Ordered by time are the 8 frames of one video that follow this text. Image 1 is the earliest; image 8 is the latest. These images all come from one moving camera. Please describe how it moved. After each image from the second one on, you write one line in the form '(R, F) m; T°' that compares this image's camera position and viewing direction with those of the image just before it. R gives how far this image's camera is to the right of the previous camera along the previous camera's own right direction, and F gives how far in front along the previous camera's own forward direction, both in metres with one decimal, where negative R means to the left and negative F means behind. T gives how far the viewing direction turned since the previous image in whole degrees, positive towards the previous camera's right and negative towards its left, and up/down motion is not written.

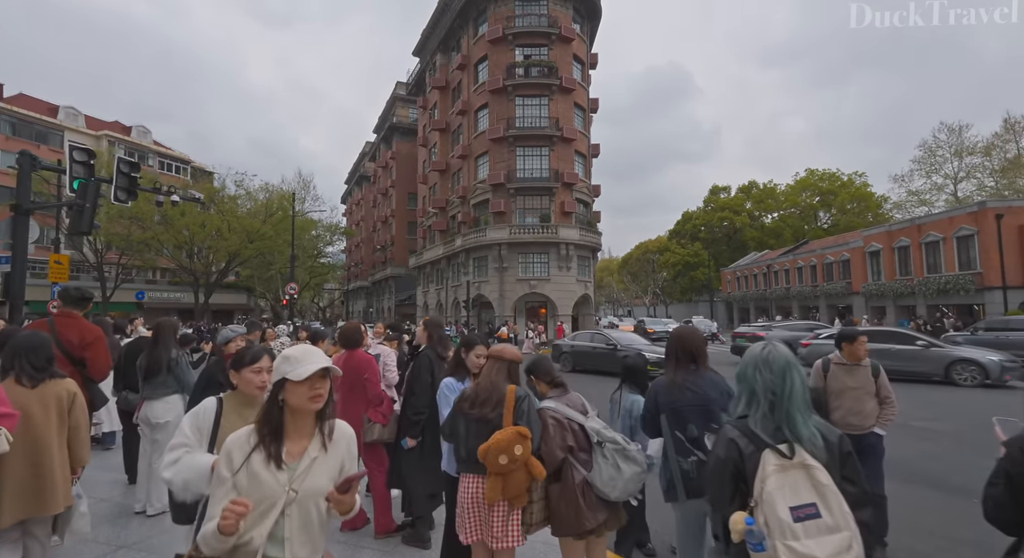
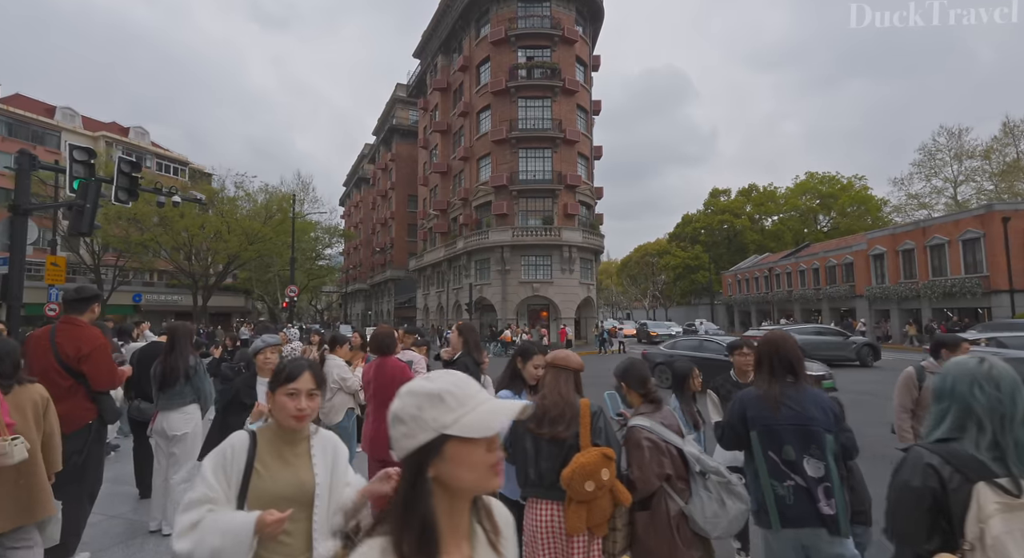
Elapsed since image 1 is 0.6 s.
(-0.4, +0.3) m; 0°
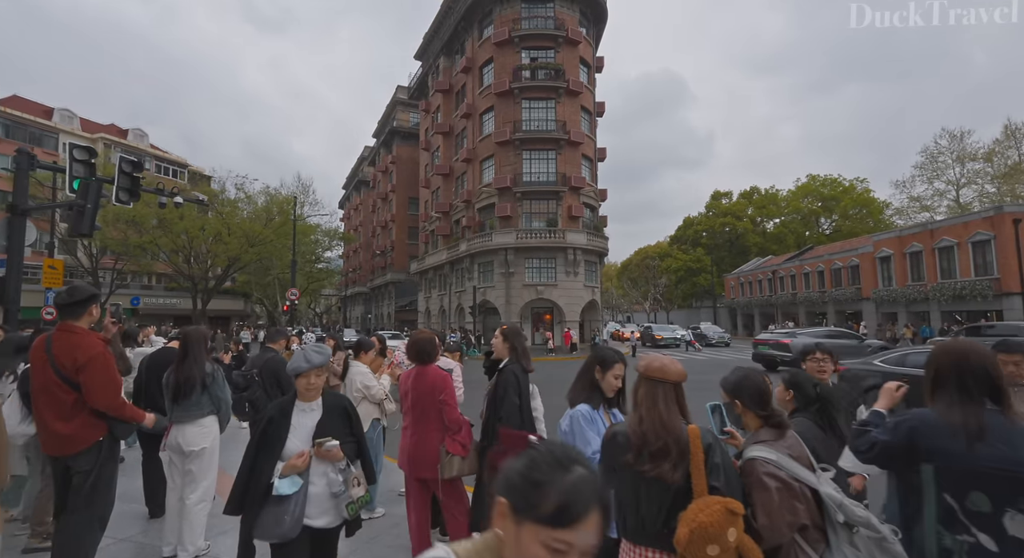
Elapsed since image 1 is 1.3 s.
(-0.4, +0.4) m; 0°
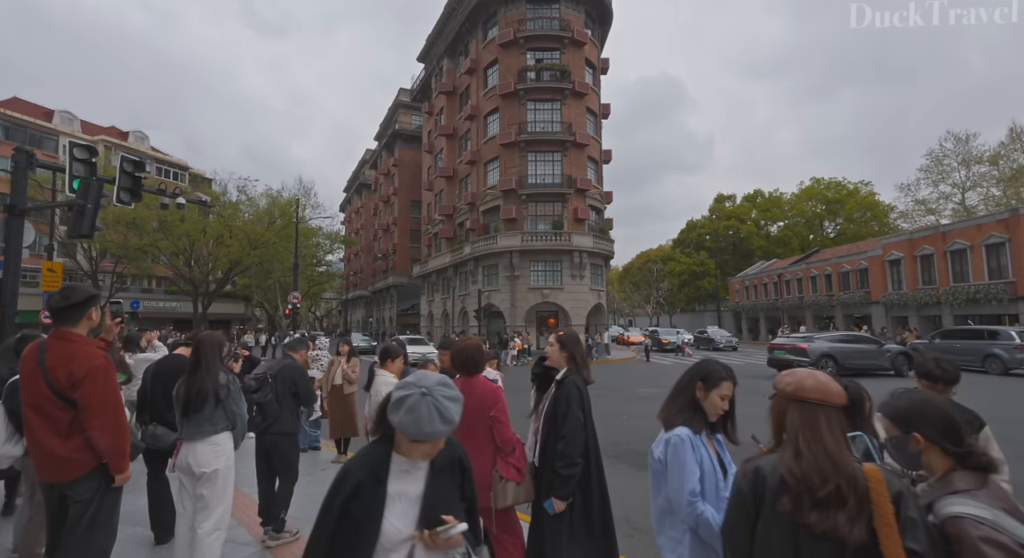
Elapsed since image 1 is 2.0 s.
(-0.4, +0.4) m; 0°
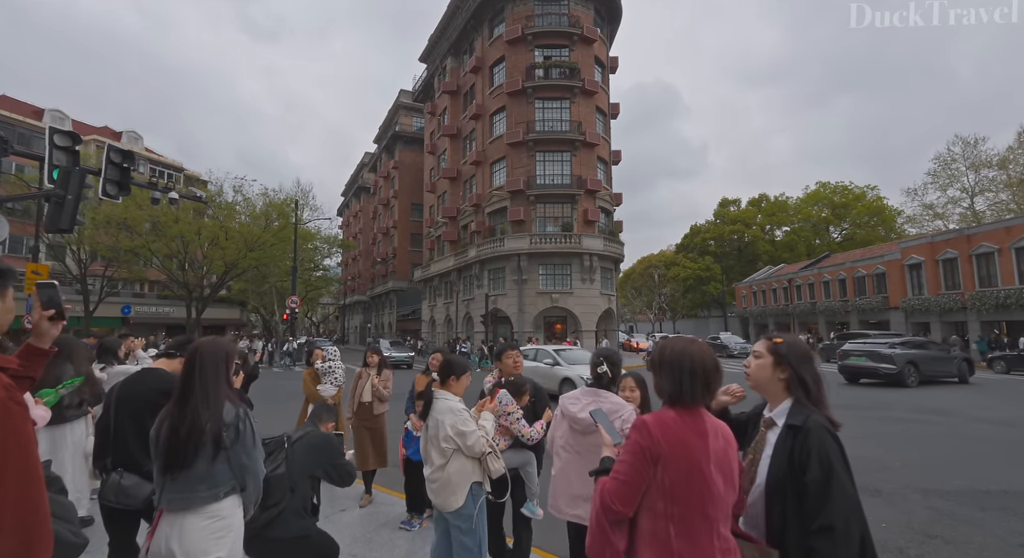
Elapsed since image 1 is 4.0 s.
(-0.8, +1.3) m; 0°
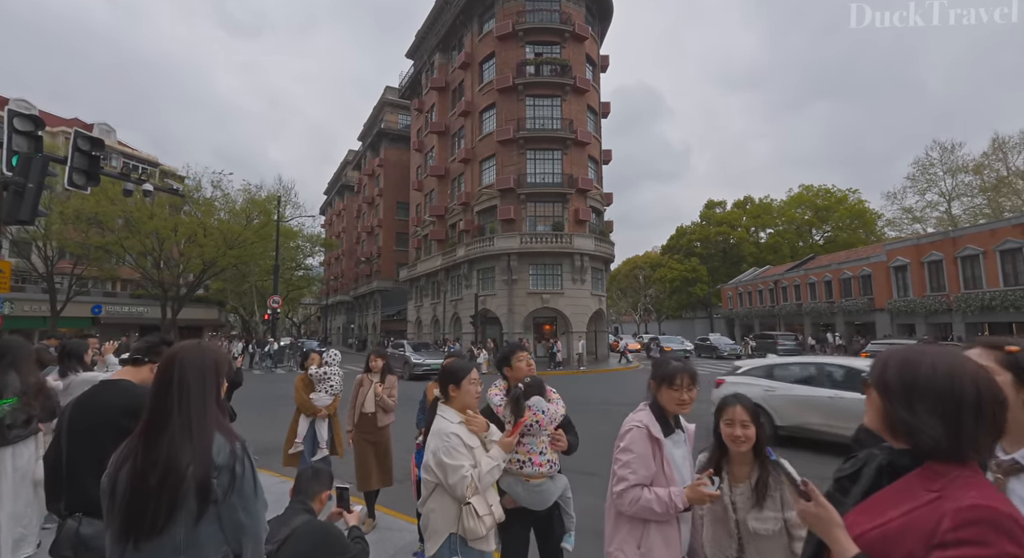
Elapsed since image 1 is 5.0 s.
(-0.4, +0.6) m; +2°
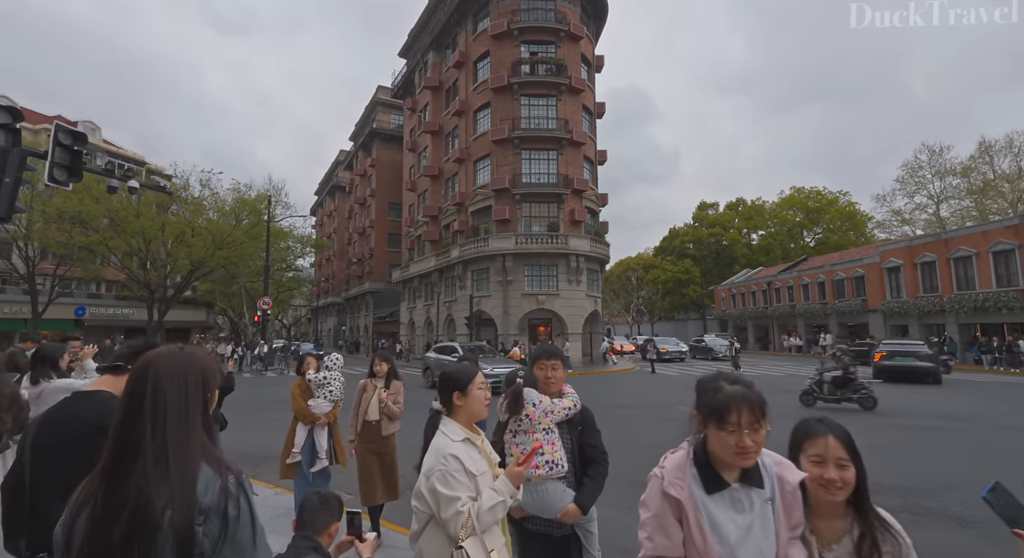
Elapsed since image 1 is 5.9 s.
(-0.2, +0.3) m; +1°
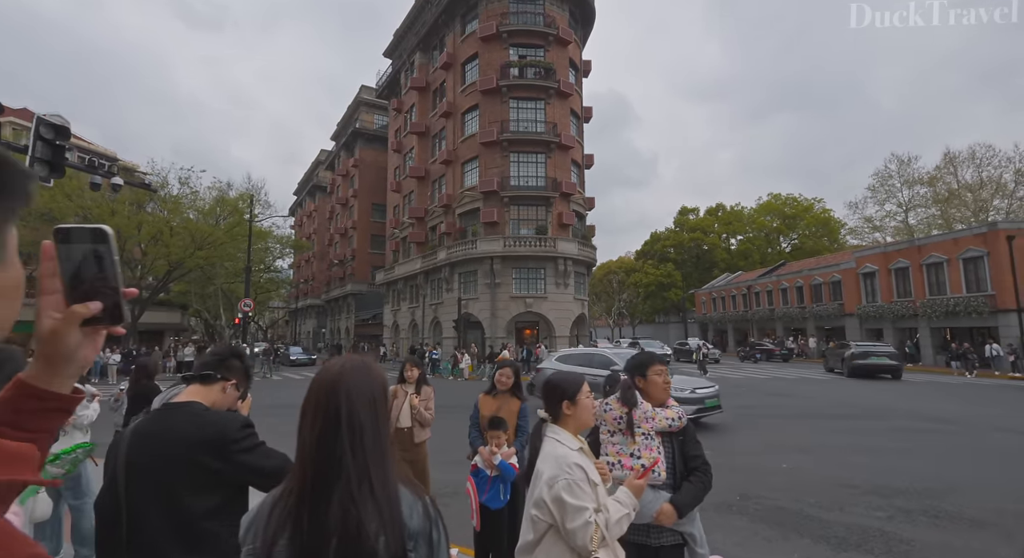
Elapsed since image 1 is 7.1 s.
(-0.6, +0.1) m; +2°
